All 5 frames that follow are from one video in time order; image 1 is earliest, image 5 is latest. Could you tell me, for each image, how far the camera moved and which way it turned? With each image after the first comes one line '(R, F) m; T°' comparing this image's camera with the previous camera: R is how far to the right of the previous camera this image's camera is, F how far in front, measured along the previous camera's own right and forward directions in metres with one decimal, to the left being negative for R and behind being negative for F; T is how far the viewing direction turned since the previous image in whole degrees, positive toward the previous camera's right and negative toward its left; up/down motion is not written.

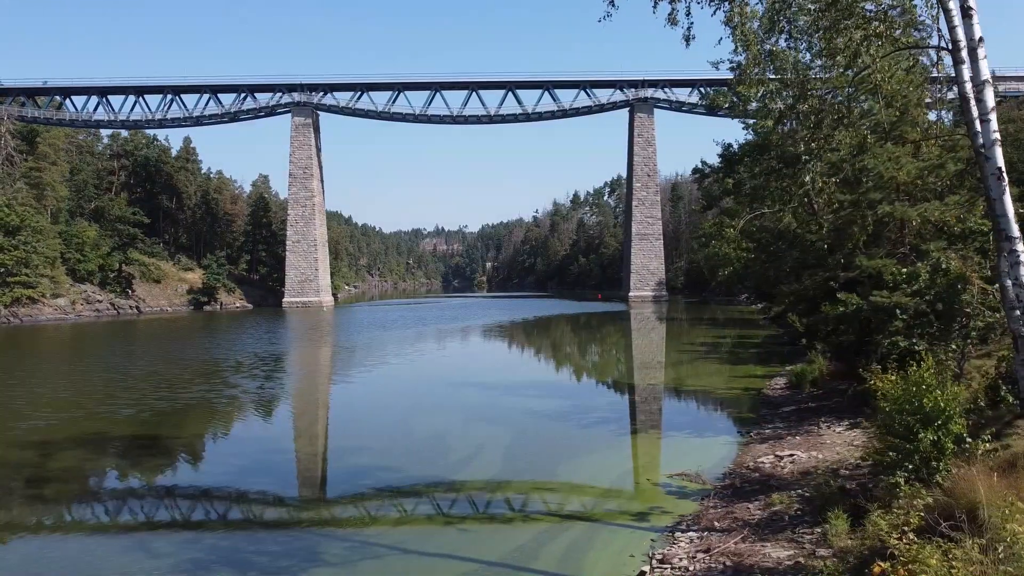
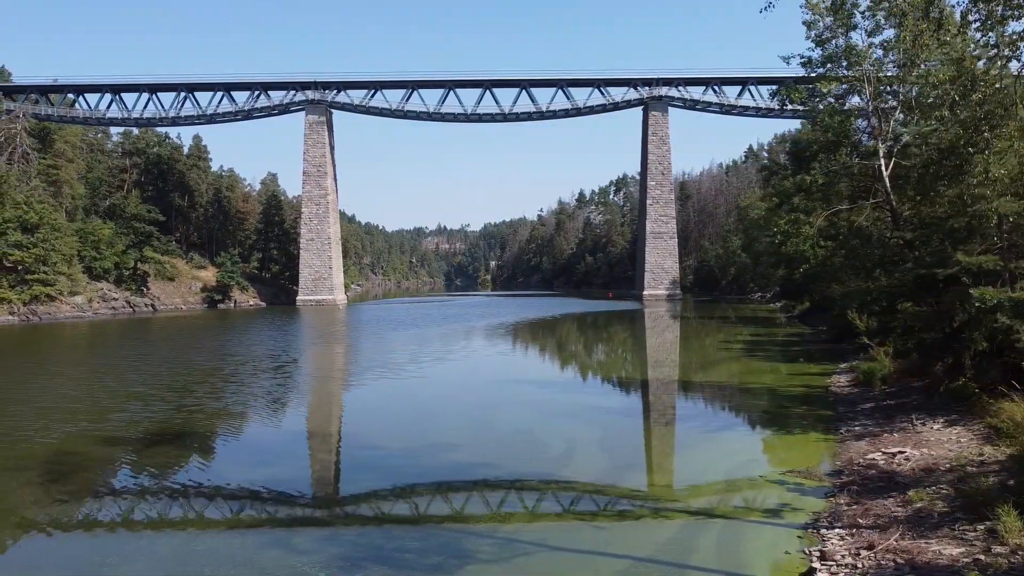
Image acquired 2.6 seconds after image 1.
(-1.7, +0.1) m; 0°
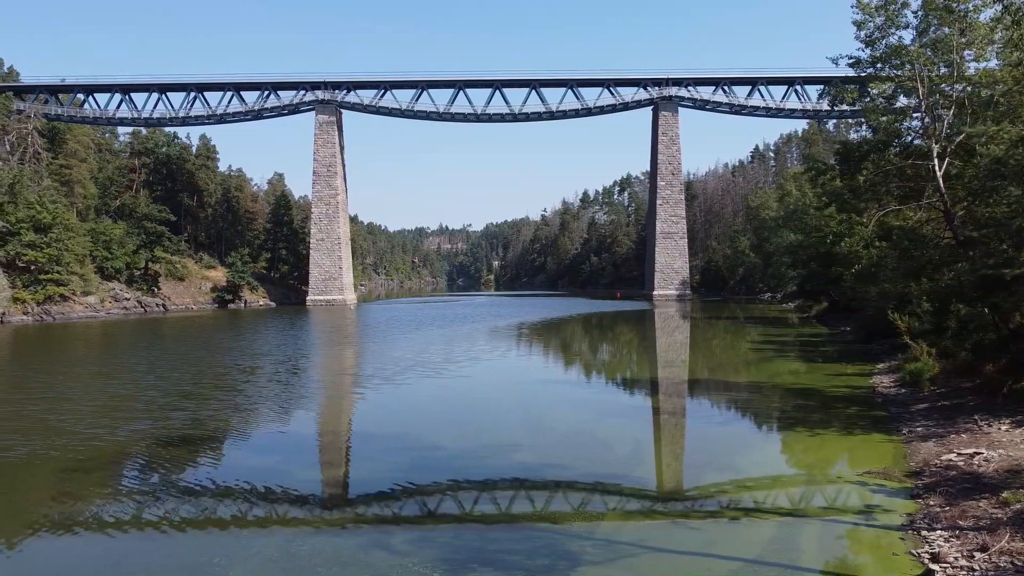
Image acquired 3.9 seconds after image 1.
(-1.2, 0.0) m; 0°
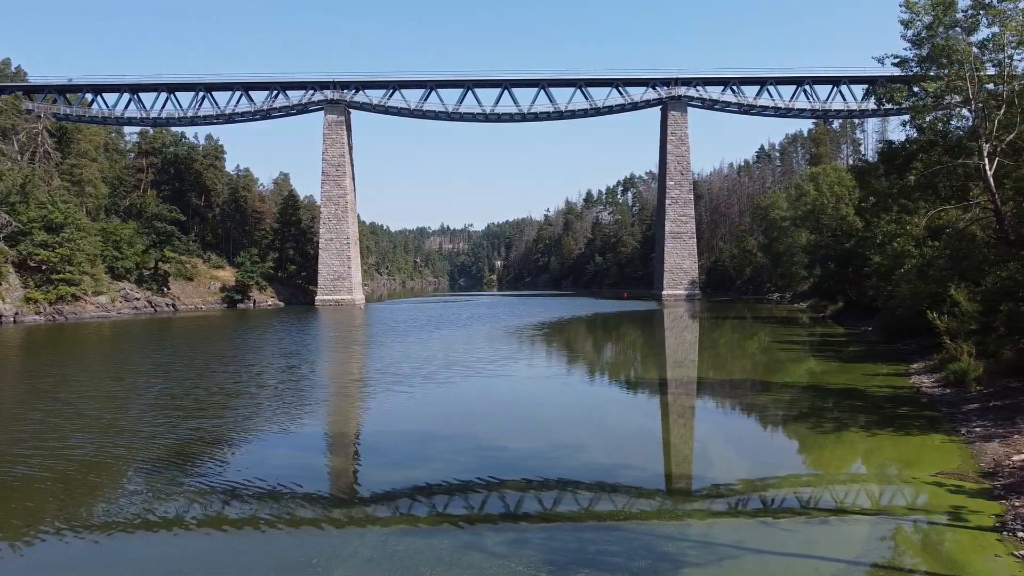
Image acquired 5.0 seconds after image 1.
(-1.1, 0.0) m; 0°
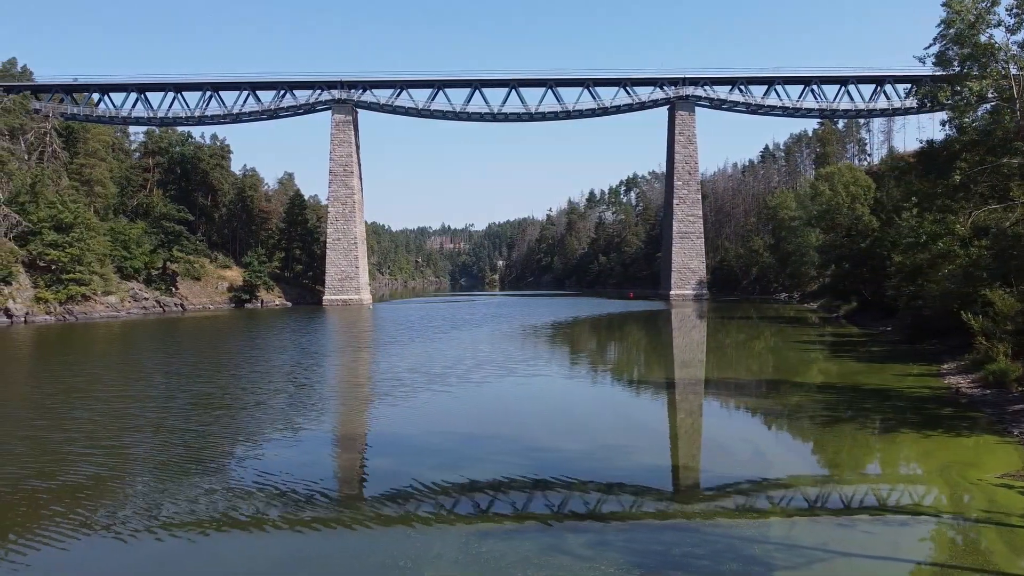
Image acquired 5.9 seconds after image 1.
(-1.0, +0.1) m; 0°
